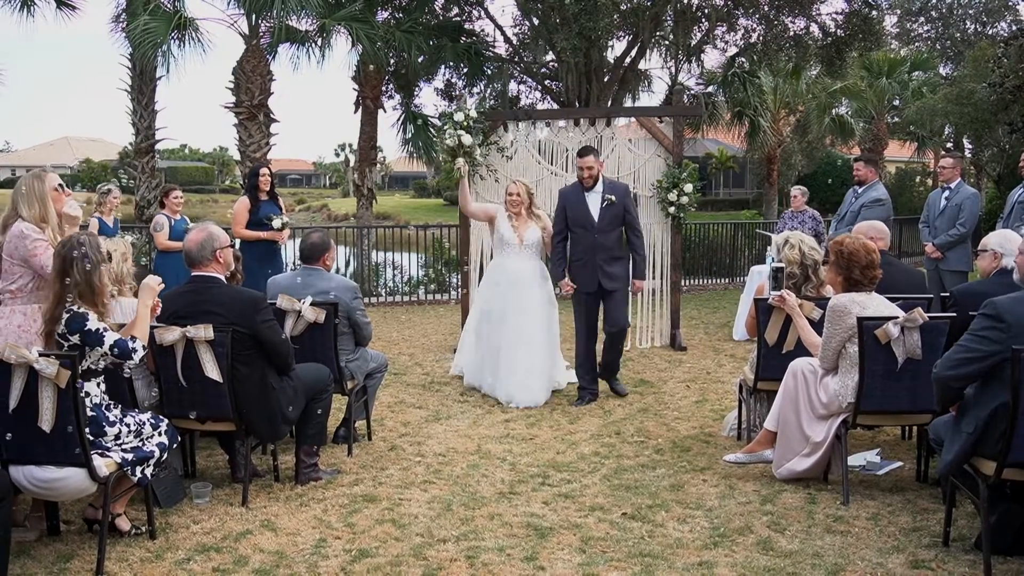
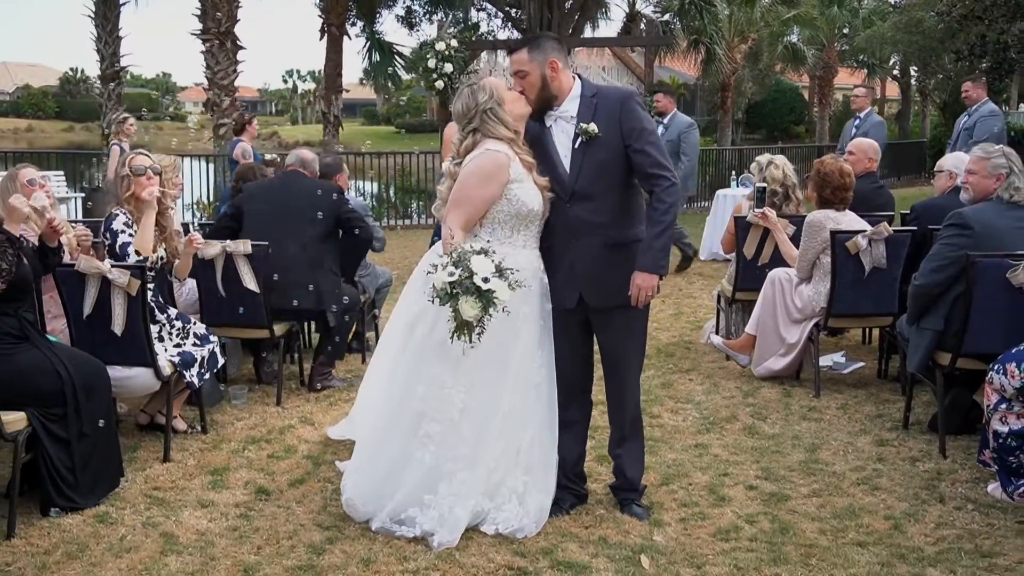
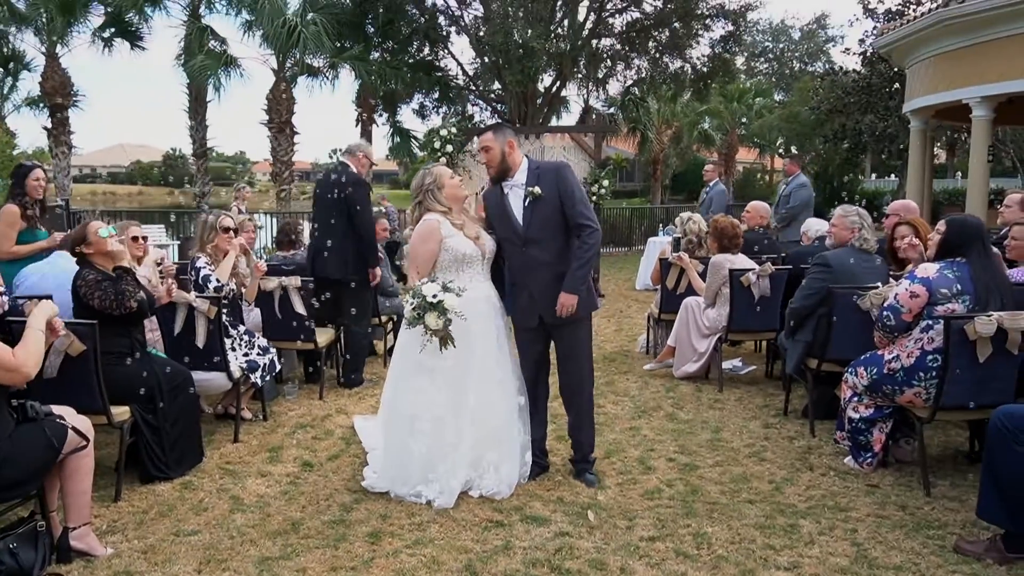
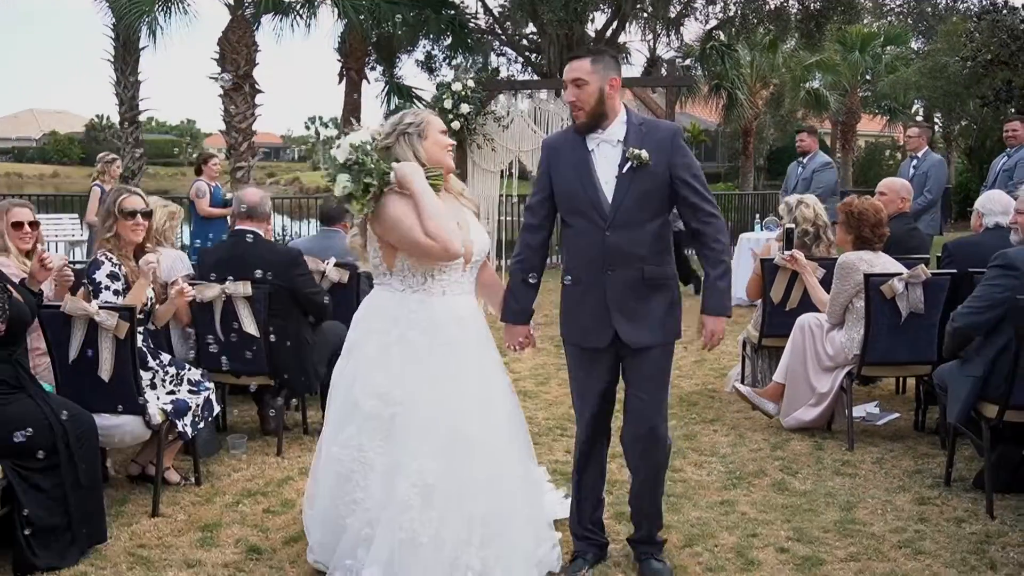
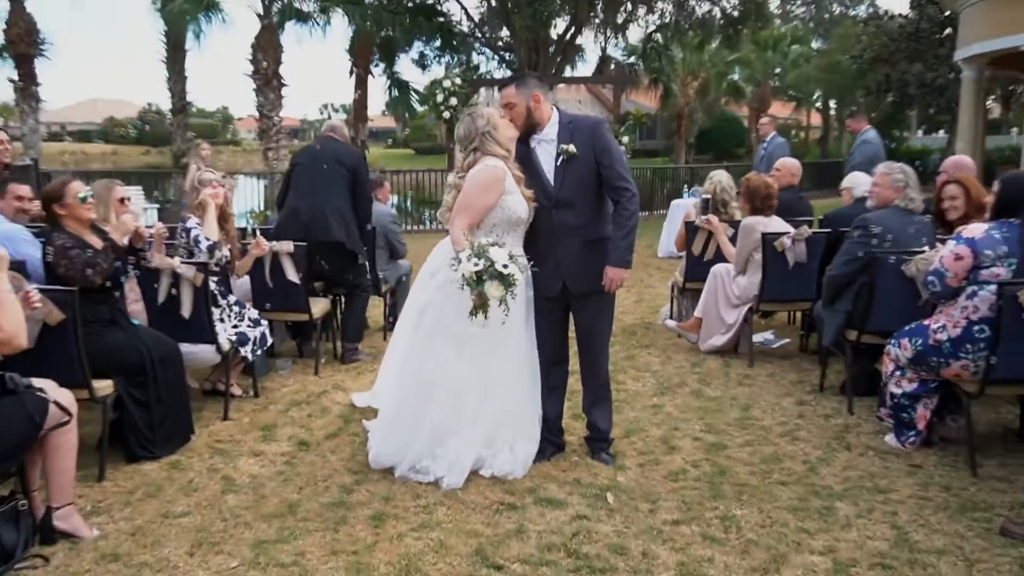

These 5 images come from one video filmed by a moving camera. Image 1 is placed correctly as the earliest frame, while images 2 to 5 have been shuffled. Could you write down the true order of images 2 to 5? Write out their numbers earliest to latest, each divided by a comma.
4, 2, 5, 3
